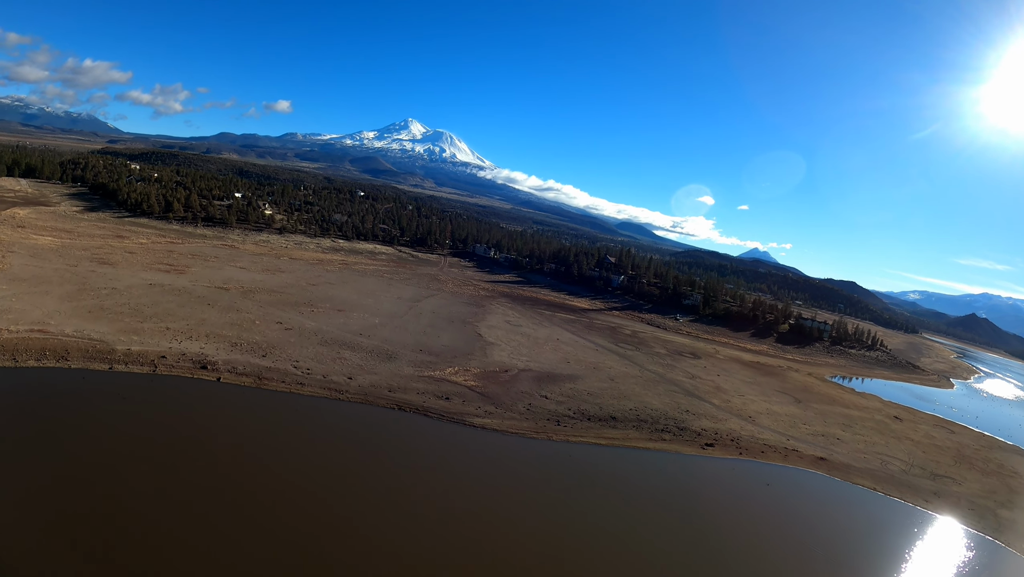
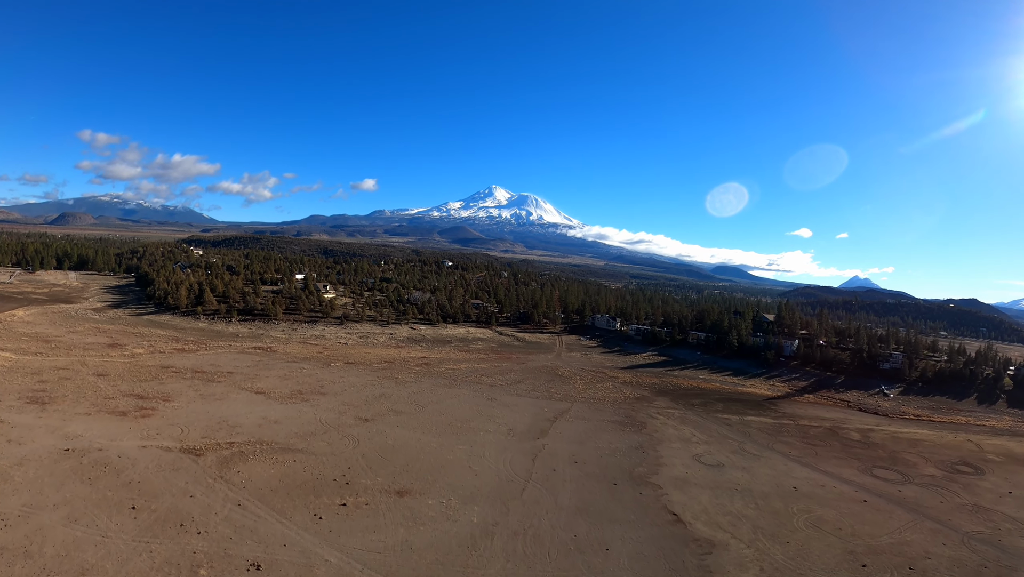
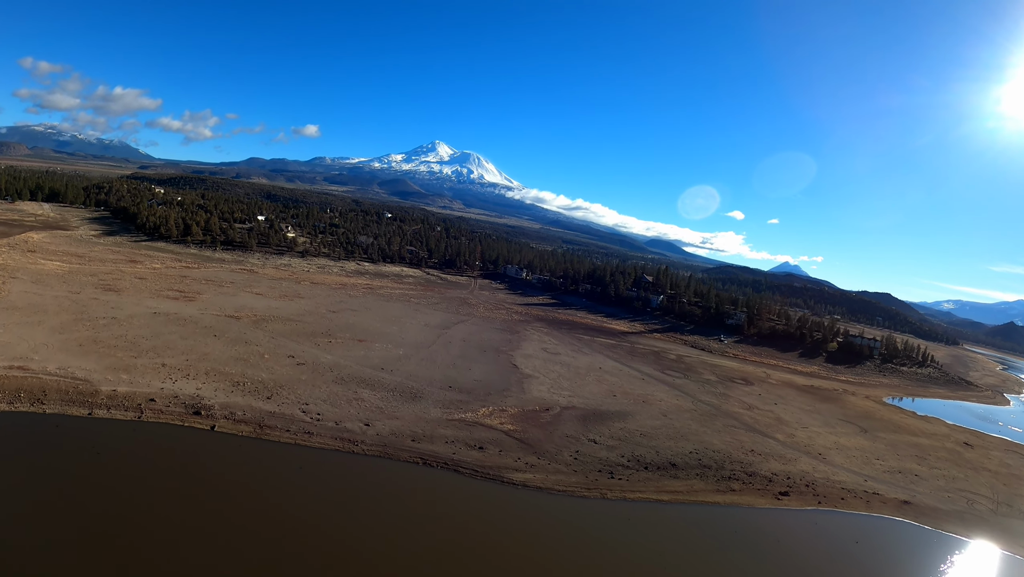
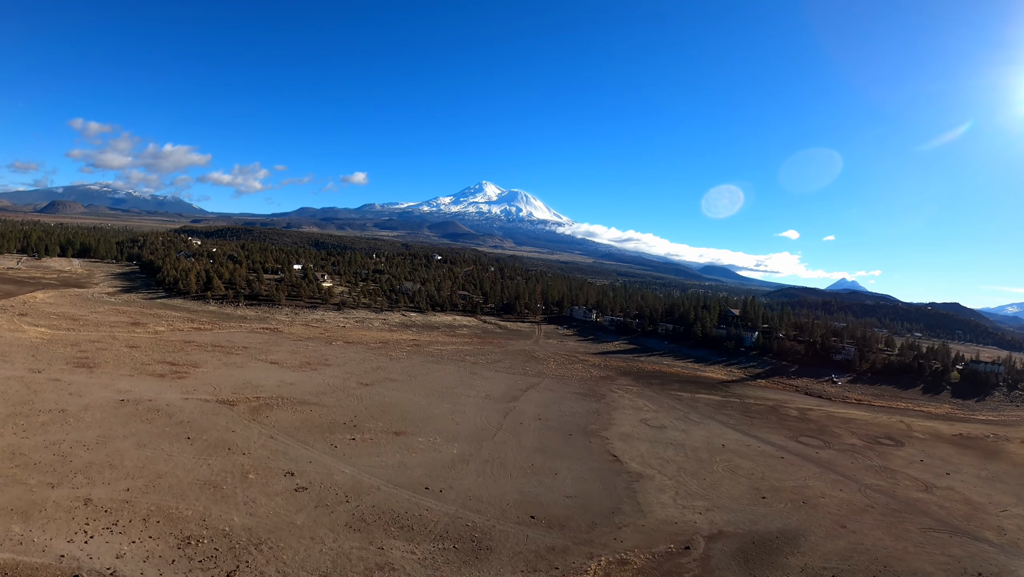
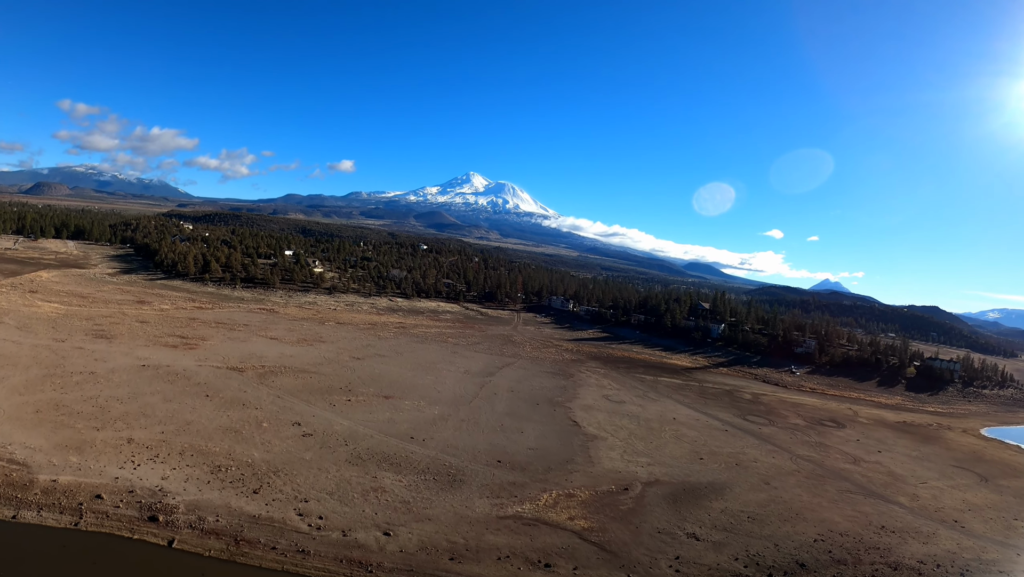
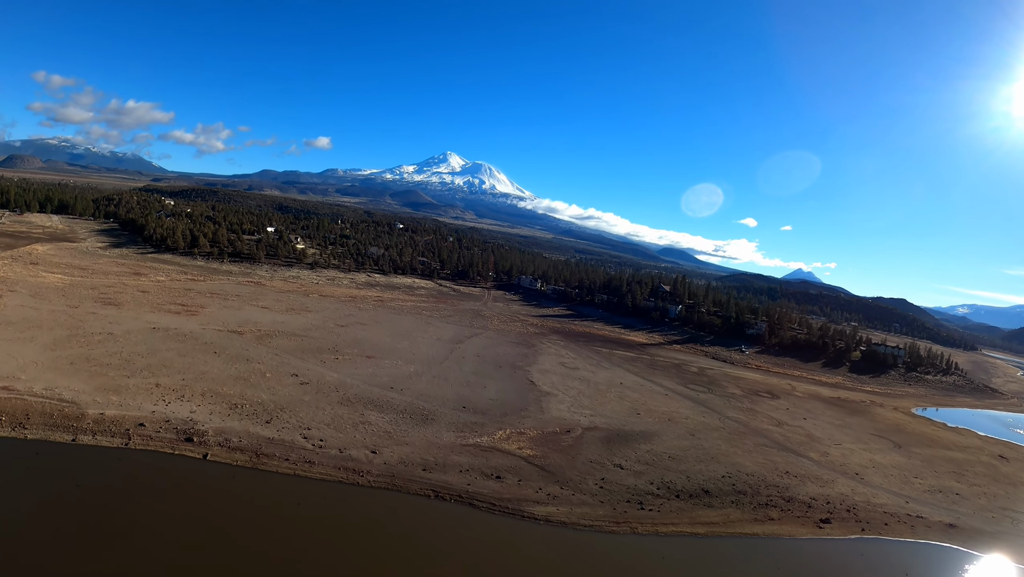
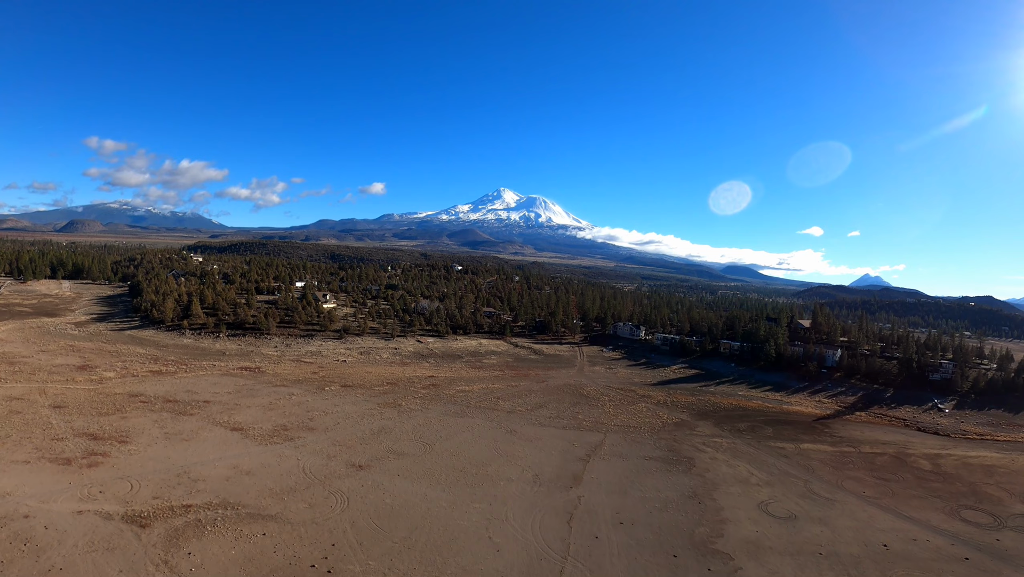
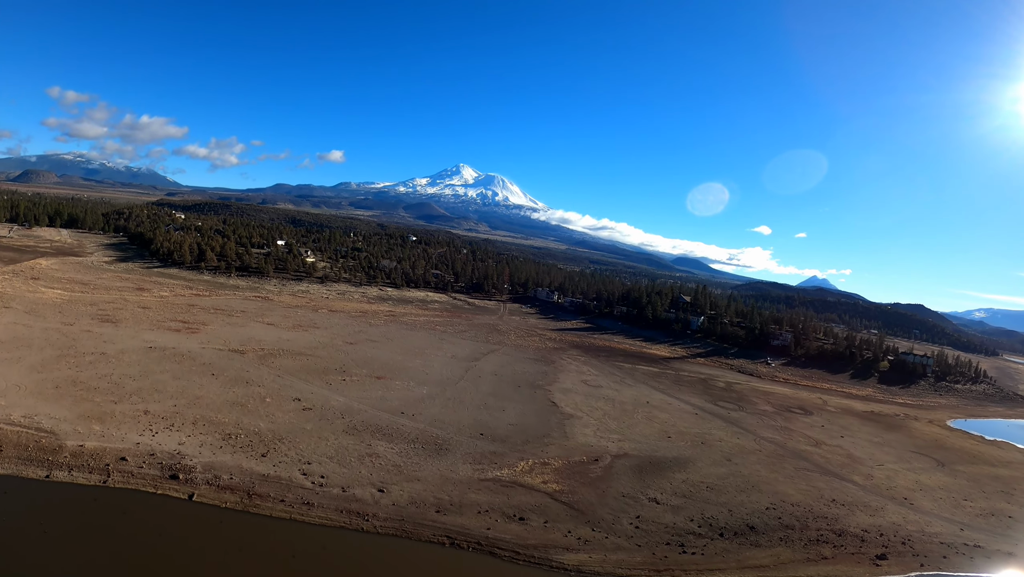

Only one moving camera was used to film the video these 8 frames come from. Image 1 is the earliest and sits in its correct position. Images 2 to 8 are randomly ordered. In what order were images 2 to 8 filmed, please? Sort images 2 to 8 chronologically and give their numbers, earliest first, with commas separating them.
3, 6, 8, 5, 4, 2, 7
